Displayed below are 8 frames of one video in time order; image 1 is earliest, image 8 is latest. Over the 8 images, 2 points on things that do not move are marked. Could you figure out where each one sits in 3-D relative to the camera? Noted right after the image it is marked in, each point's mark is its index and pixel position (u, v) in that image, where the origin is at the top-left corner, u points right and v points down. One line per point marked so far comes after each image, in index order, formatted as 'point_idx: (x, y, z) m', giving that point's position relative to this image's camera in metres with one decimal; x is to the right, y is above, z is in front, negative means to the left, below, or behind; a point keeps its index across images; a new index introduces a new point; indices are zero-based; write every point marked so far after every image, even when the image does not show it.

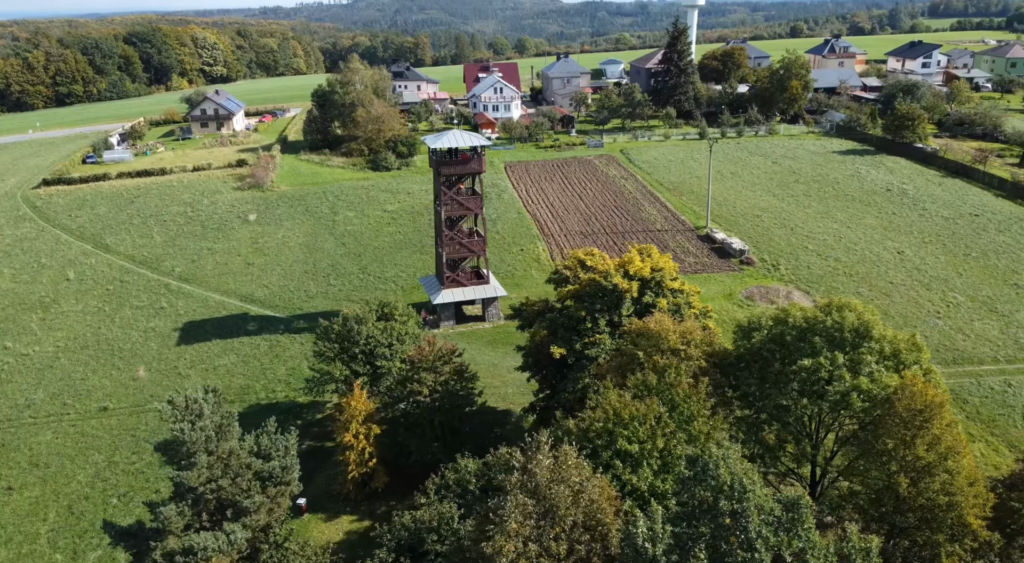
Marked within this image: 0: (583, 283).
0: (+1.9, 0.0, +19.7) m
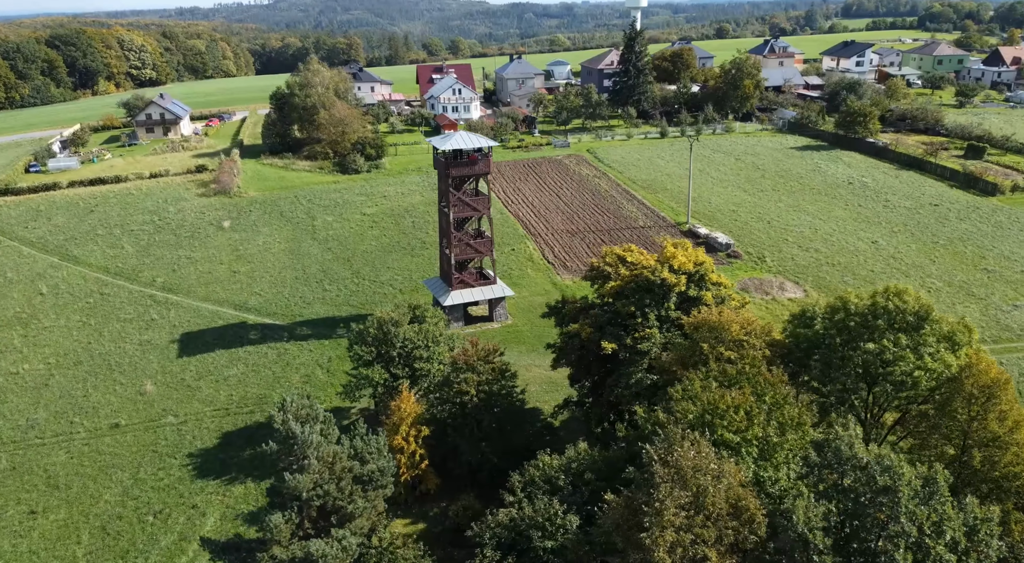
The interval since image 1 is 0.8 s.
0: (+3.2, +0.1, +20.1) m
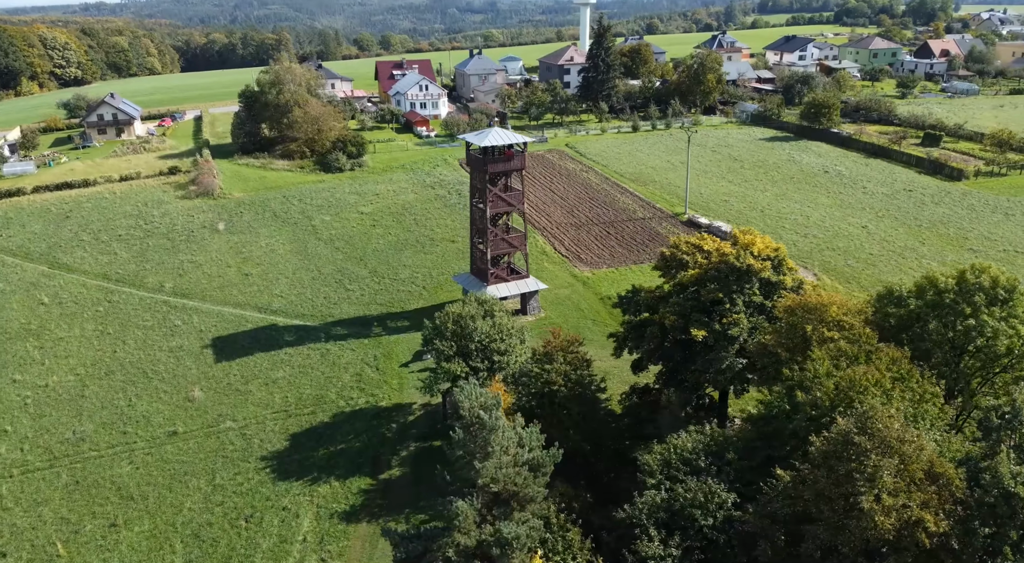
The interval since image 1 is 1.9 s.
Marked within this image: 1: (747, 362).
0: (+5.6, +0.5, +21.0) m
1: (+6.4, -2.2, +19.8) m
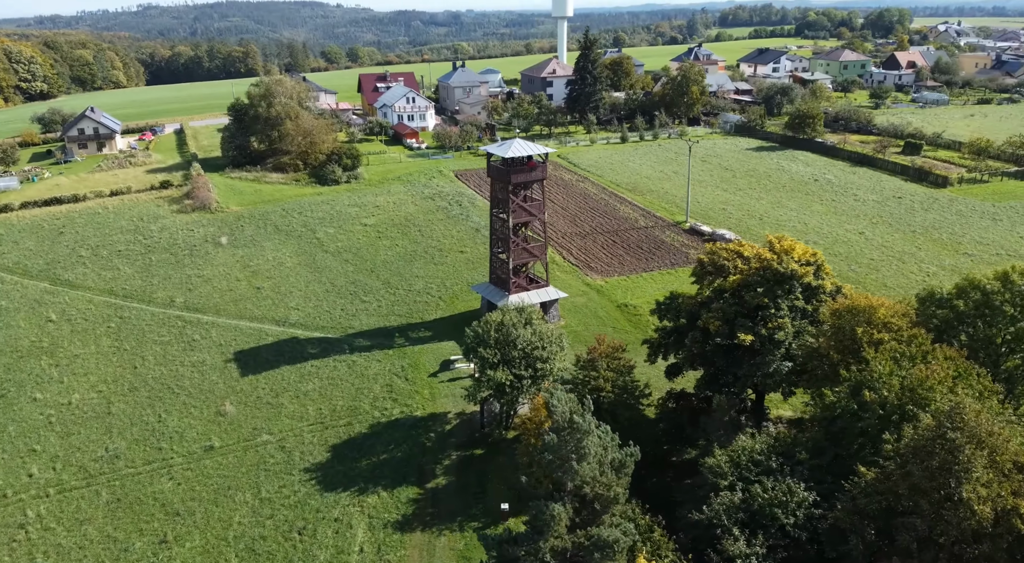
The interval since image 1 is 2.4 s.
0: (+7.0, +0.3, +21.5) m
1: (+7.8, -2.3, +20.4) m
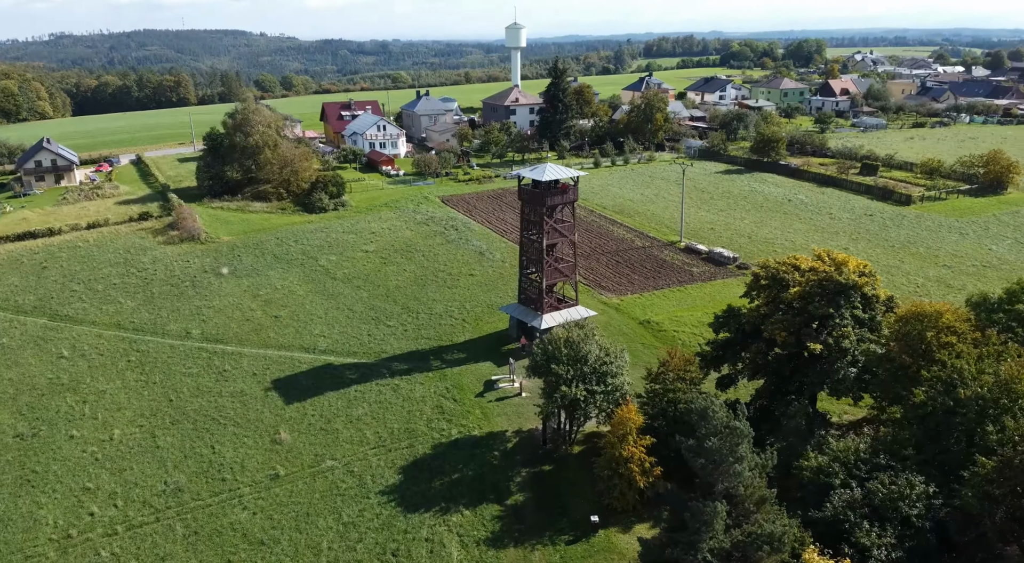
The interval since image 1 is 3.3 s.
0: (+9.2, 0.0, +22.9) m
1: (+10.2, -2.6, +21.8) m
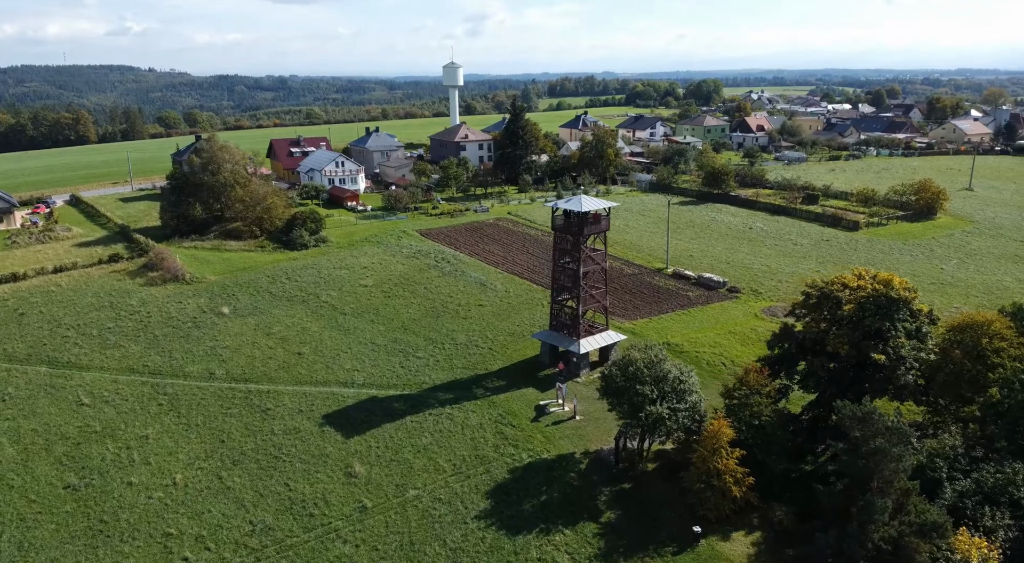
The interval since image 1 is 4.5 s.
0: (+11.9, -0.6, +25.2) m
1: (+13.1, -3.0, +24.0) m
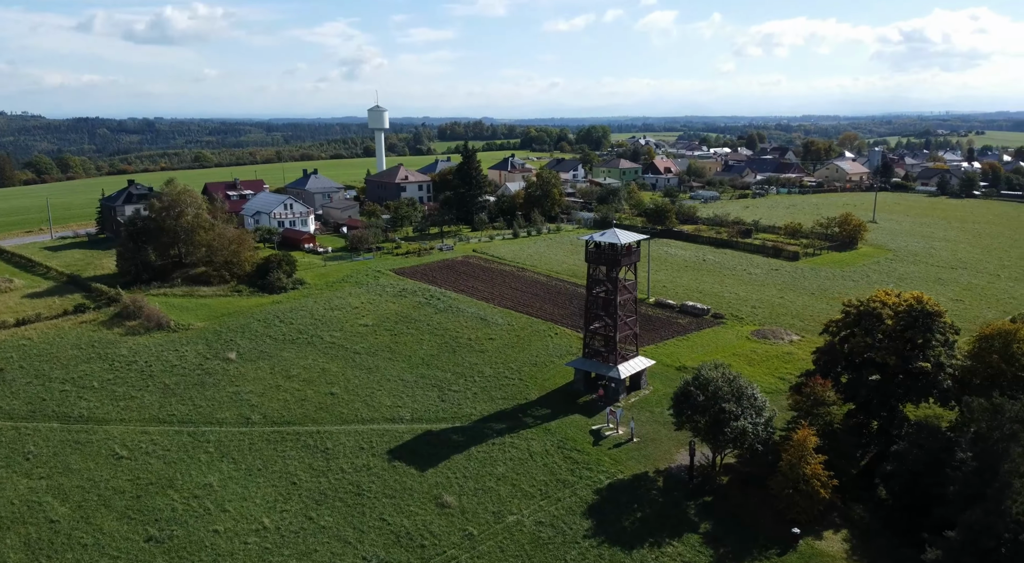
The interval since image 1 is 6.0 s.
0: (+14.9, -1.2, +28.3) m
1: (+16.3, -3.6, +27.2) m
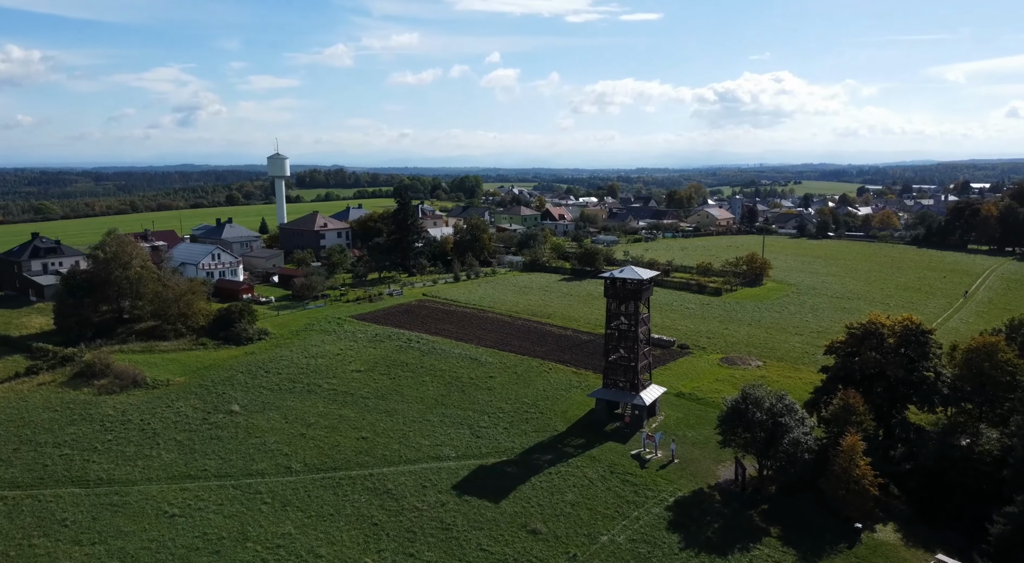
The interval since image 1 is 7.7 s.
0: (+17.3, -2.2, +32.8) m
1: (+19.0, -4.5, +31.9) m
